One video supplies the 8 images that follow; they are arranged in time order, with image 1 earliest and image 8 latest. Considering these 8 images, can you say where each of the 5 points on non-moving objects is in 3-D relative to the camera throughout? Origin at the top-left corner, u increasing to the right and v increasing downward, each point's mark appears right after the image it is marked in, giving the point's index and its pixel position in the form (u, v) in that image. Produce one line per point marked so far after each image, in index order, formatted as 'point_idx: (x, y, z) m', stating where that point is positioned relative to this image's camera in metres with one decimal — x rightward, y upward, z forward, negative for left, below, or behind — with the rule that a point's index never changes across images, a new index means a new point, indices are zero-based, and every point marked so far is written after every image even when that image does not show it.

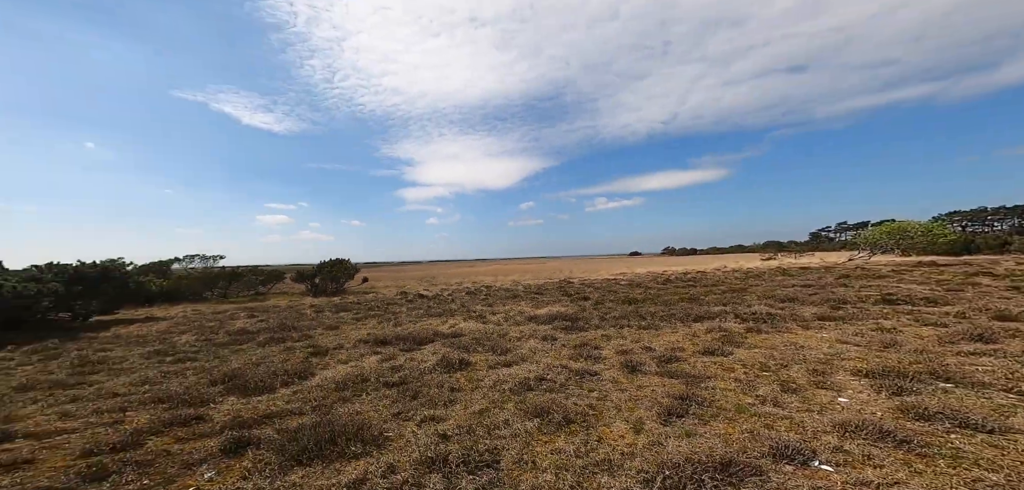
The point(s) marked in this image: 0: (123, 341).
0: (-15.0, -3.9, +15.1) m
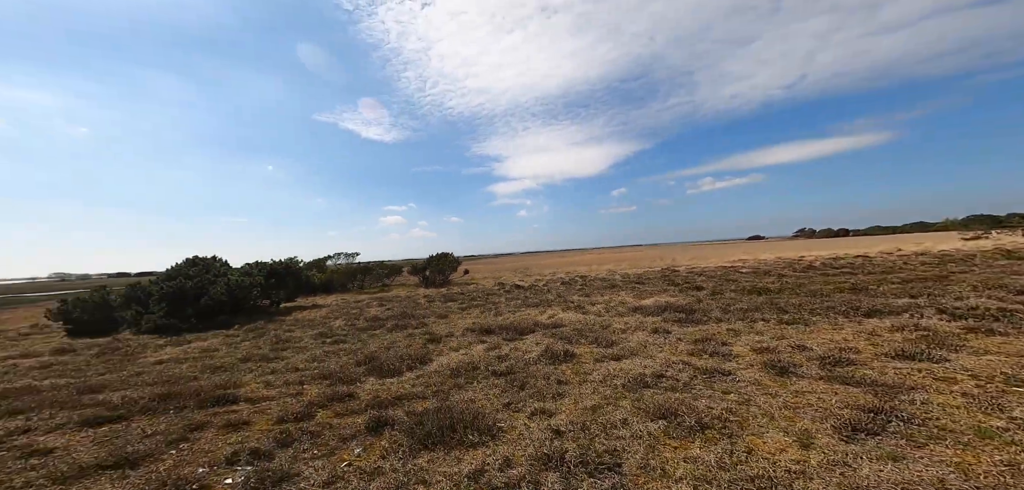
0: (-10.5, -3.9, +18.2) m
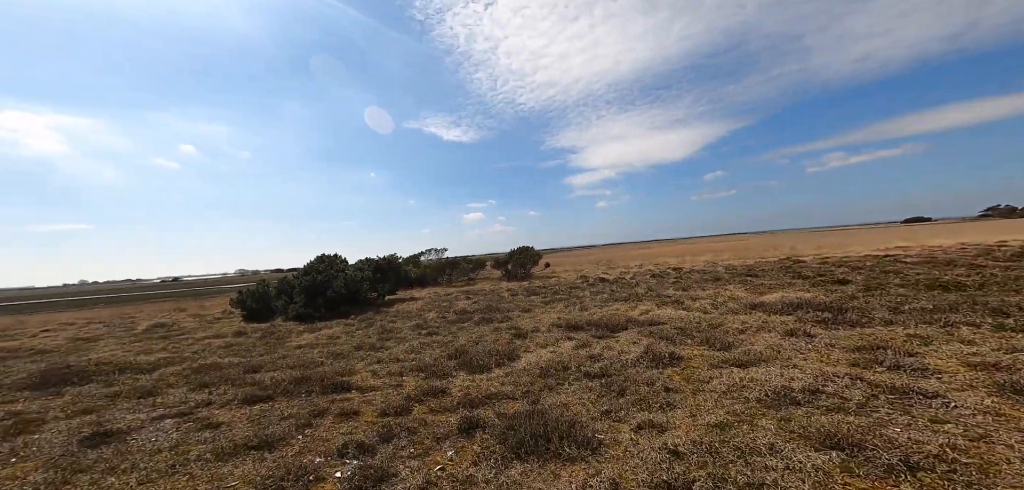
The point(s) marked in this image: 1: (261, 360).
0: (-6.1, -3.7, +19.4) m
1: (-8.5, -4.0, +12.5) m
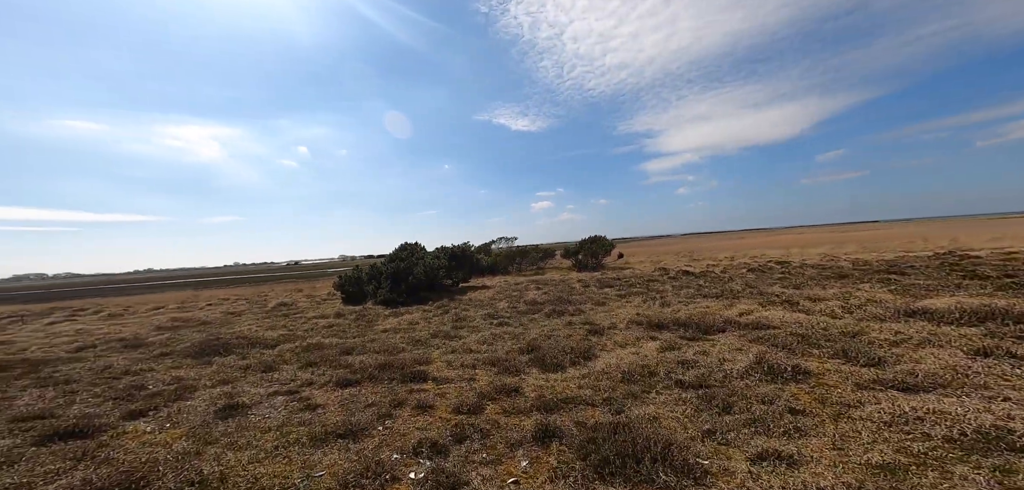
0: (-2.2, -3.1, +19.7) m
1: (-5.9, -3.6, +13.4) m
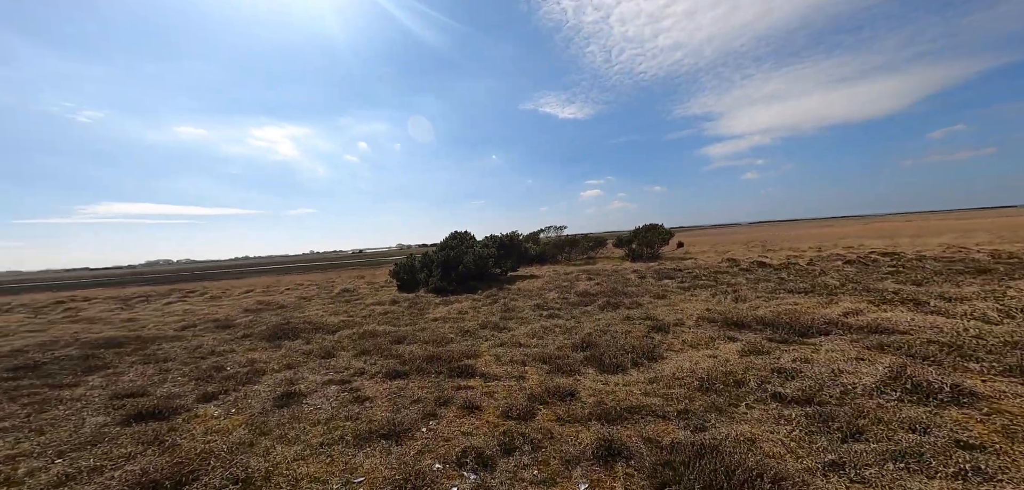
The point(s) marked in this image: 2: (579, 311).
0: (+0.5, -2.5, +19.2) m
1: (-4.0, -3.2, +13.4) m
2: (+2.3, -2.2, +12.2) m
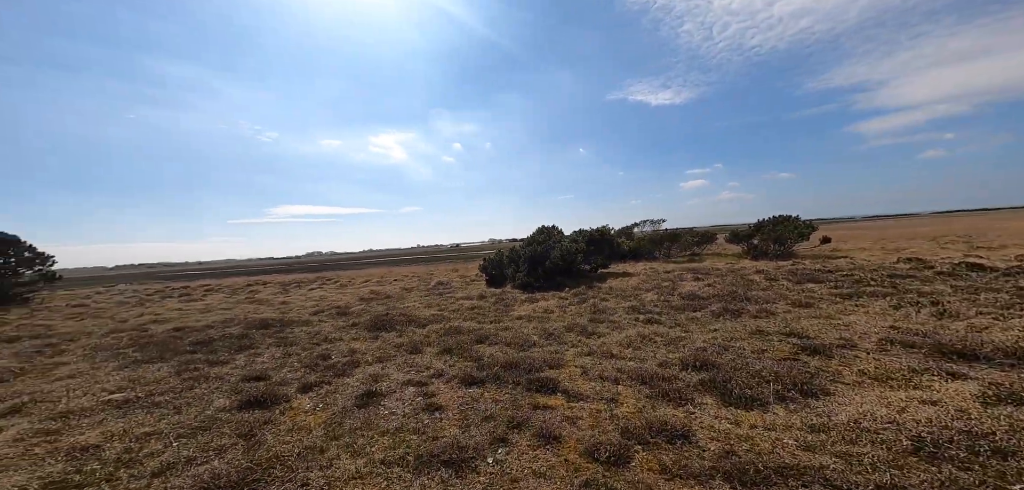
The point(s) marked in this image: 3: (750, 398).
0: (+4.9, -2.3, +17.4) m
1: (-0.9, -3.0, +13.0) m
2: (+4.9, -2.1, +10.2) m
3: (+3.5, -2.3, +5.3) m
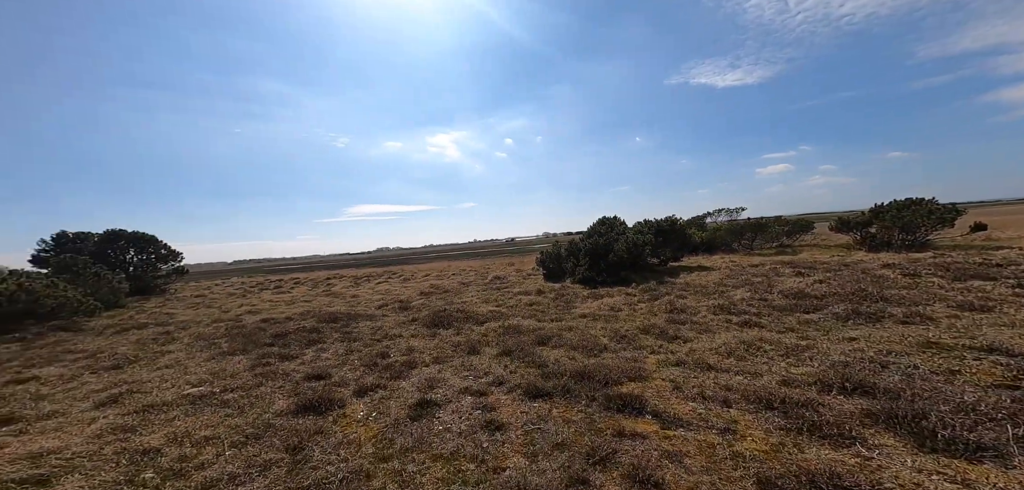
0: (+7.6, -1.9, +15.4) m
1: (+1.2, -2.8, +11.9) m
2: (+6.5, -1.8, +8.3) m
3: (+4.3, -2.1, +3.7) m
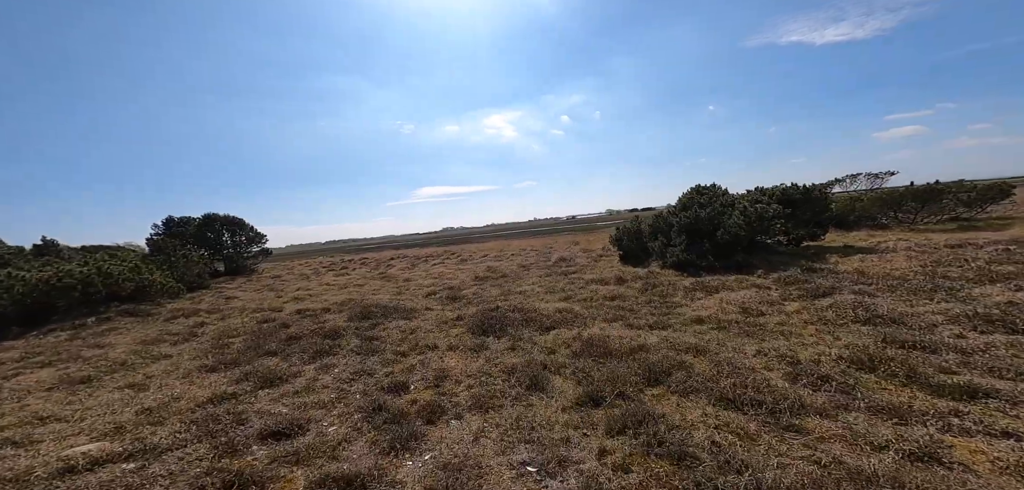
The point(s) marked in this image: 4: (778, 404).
0: (+9.9, -1.0, +9.7) m
1: (+3.0, -2.1, +7.4) m
2: (+7.6, -1.3, +2.9) m
3: (+4.7, -1.9, -1.2) m
4: (+3.5, -2.1, +4.7) m
